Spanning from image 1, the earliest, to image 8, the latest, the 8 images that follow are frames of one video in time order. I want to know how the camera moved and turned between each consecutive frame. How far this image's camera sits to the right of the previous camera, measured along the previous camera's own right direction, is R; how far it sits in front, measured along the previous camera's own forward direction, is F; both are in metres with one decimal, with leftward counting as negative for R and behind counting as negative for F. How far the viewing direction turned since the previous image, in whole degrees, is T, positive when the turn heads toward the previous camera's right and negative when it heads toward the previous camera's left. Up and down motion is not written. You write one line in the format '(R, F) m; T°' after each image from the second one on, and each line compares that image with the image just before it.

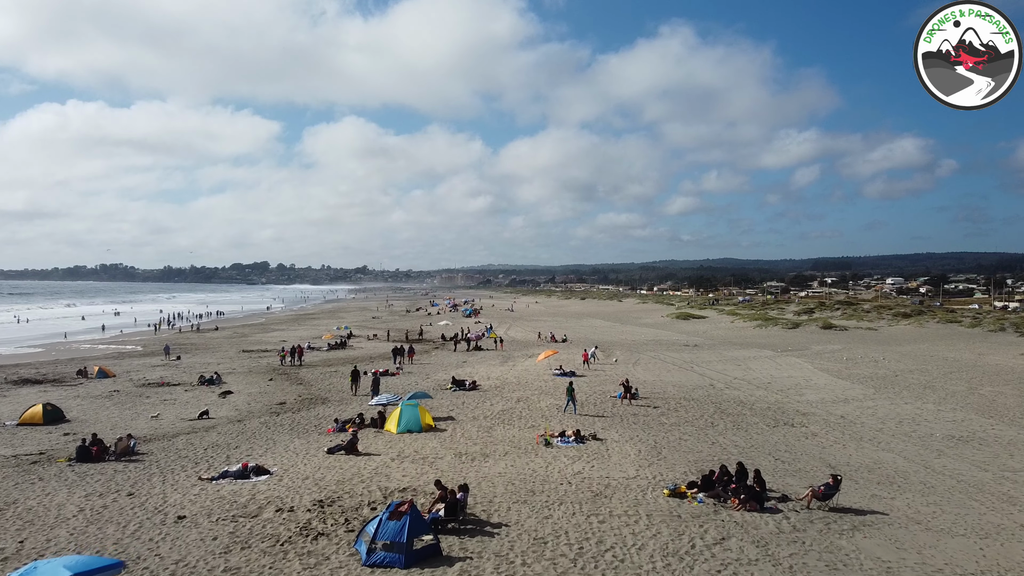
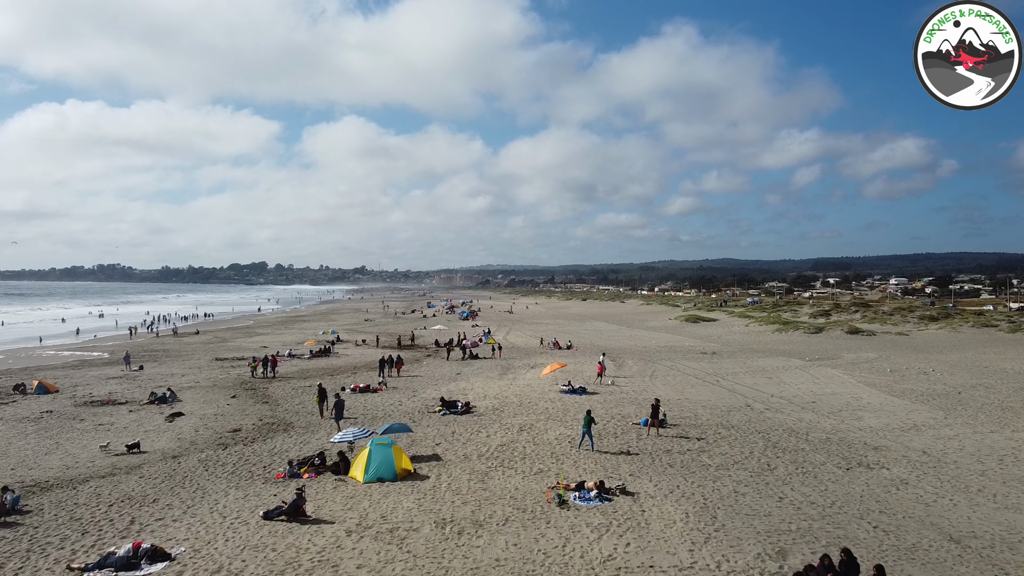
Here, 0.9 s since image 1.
(-0.1, +3.3) m; 0°
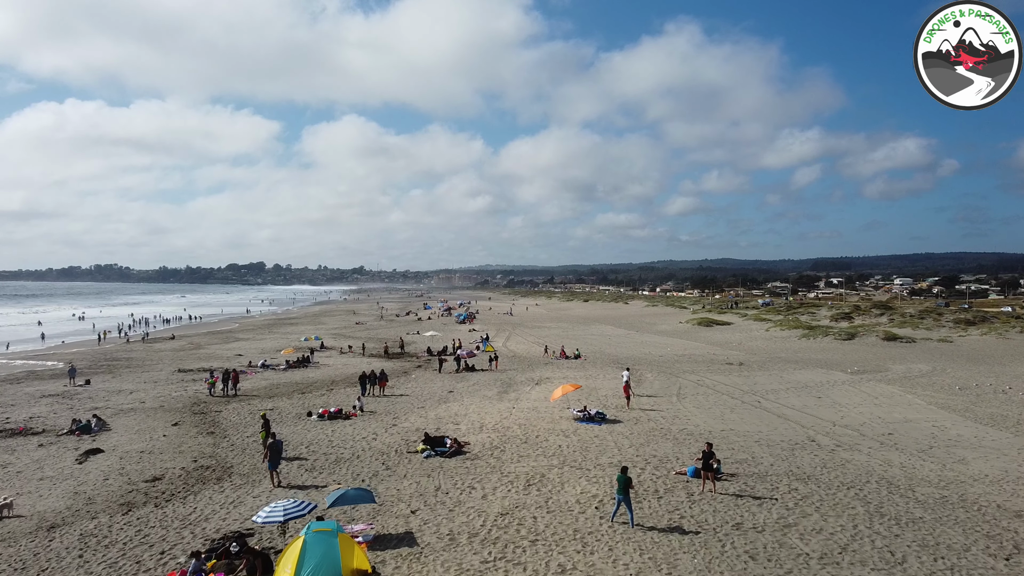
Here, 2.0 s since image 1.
(-0.1, +3.8) m; 0°
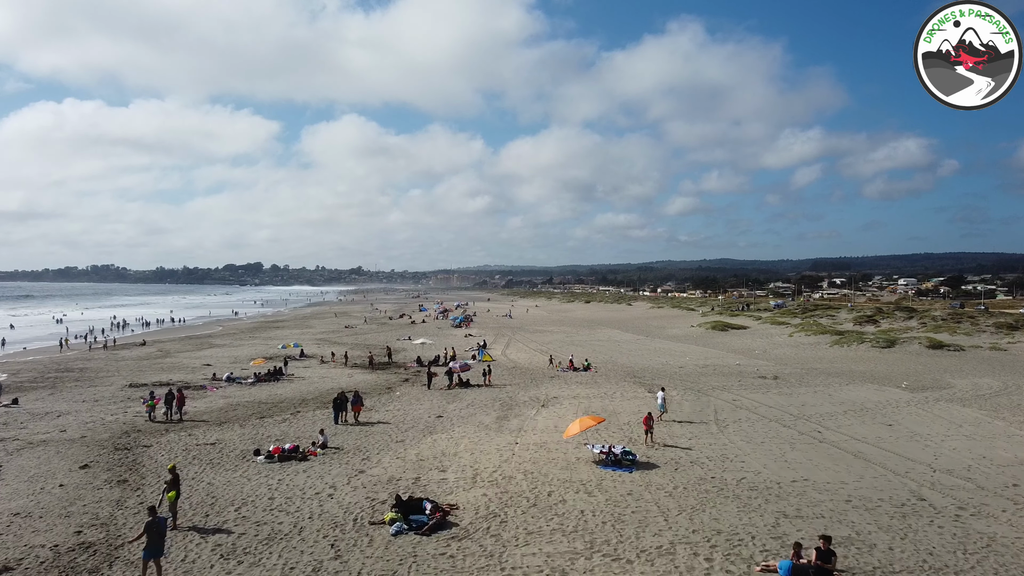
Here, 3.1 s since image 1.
(-0.1, +3.8) m; 0°
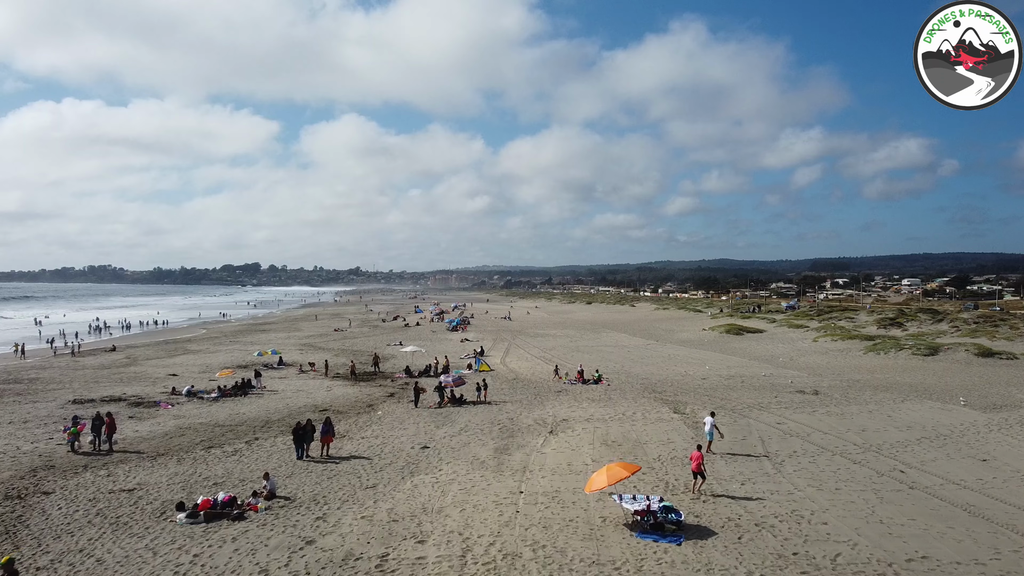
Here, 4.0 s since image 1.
(-0.1, +3.4) m; 0°
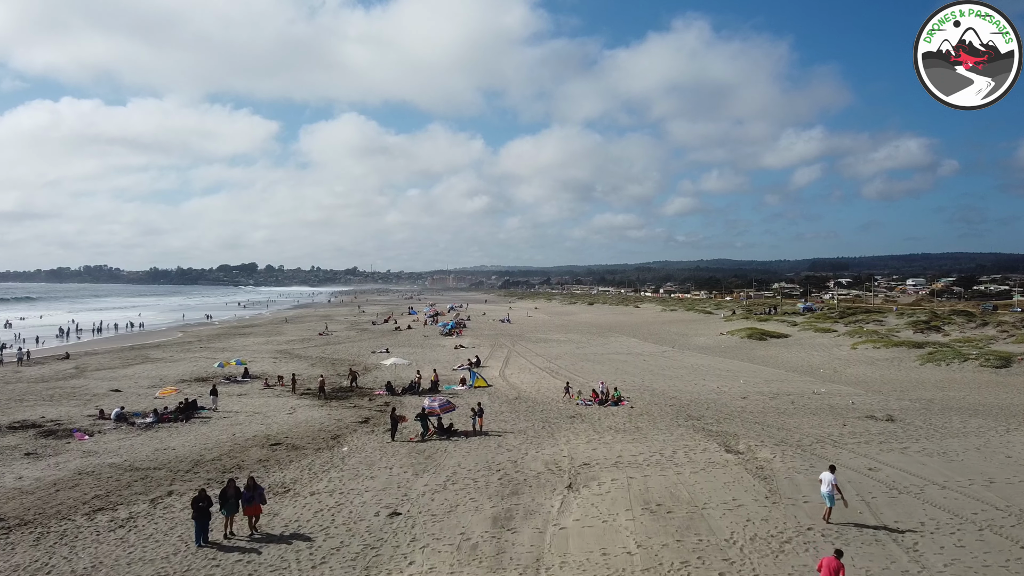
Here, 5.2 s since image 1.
(-0.1, +4.3) m; 0°
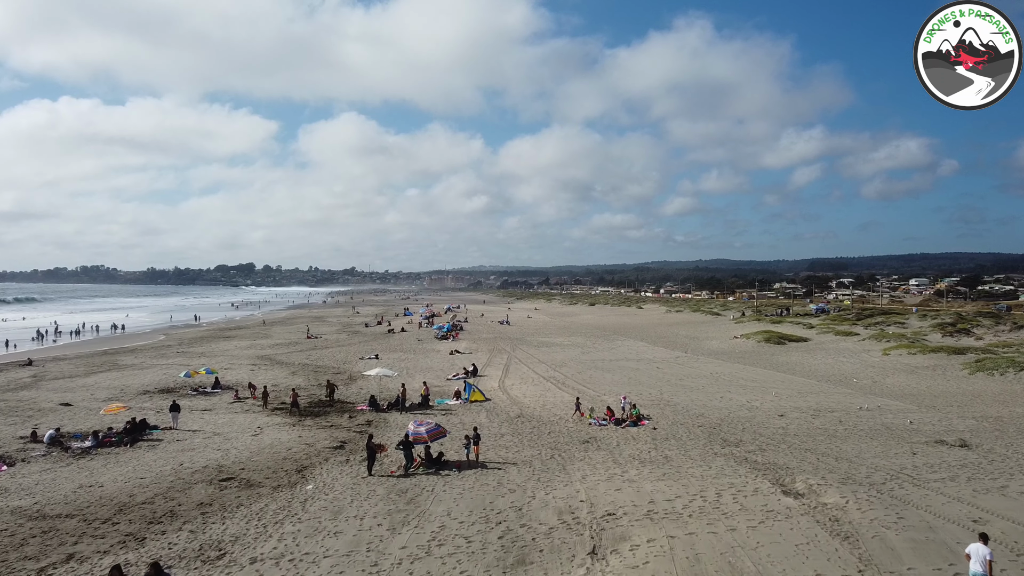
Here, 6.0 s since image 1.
(-0.1, +2.9) m; 0°
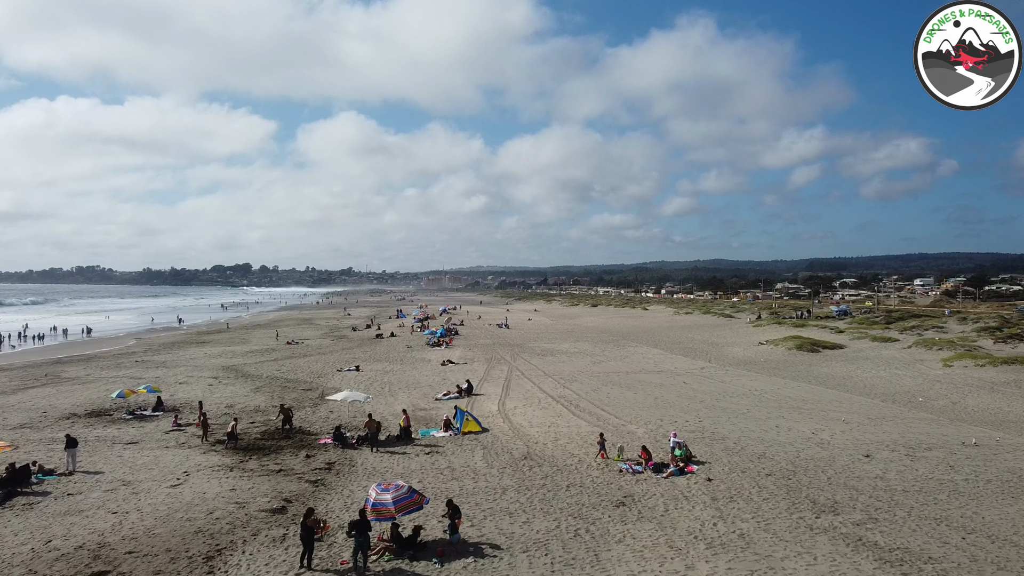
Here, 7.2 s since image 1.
(-0.2, +4.3) m; 0°
